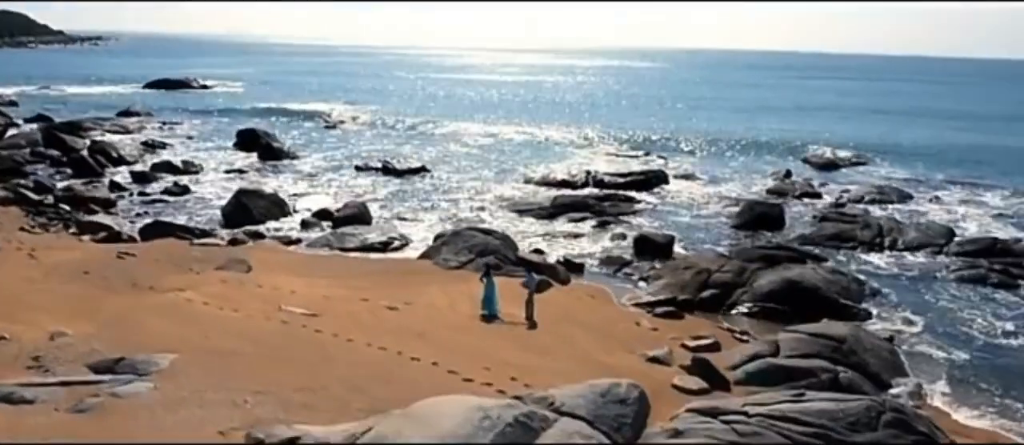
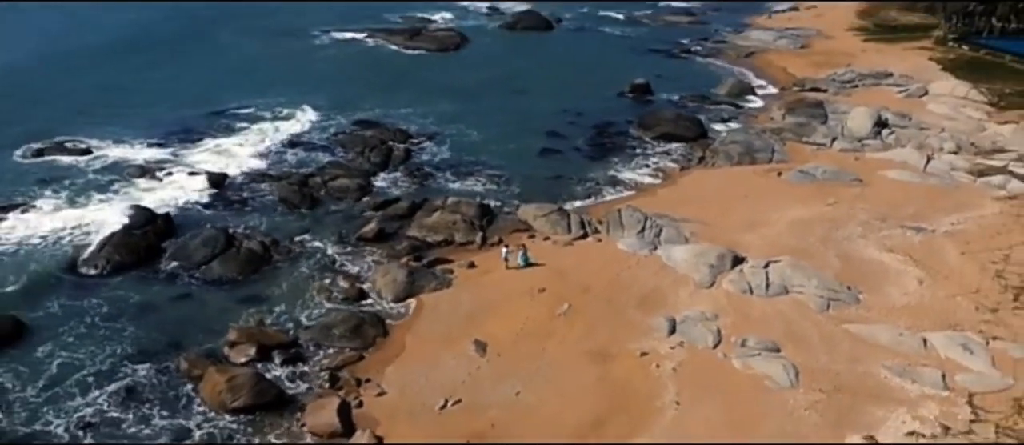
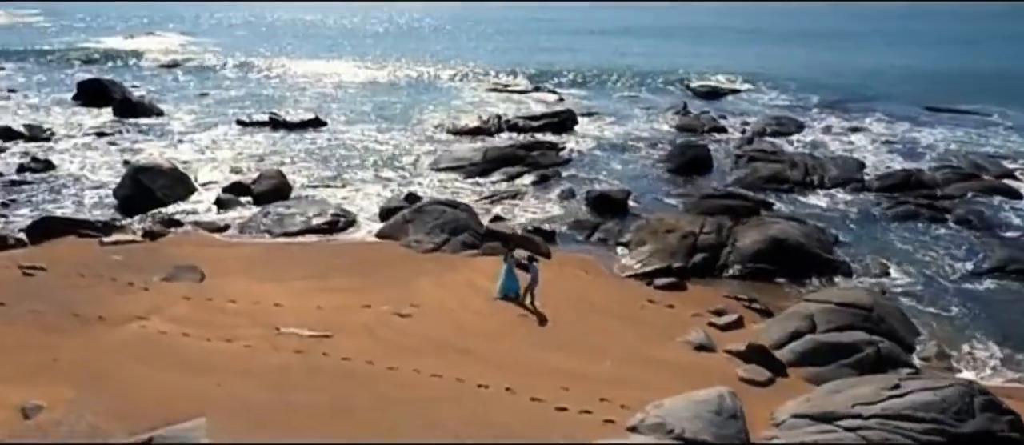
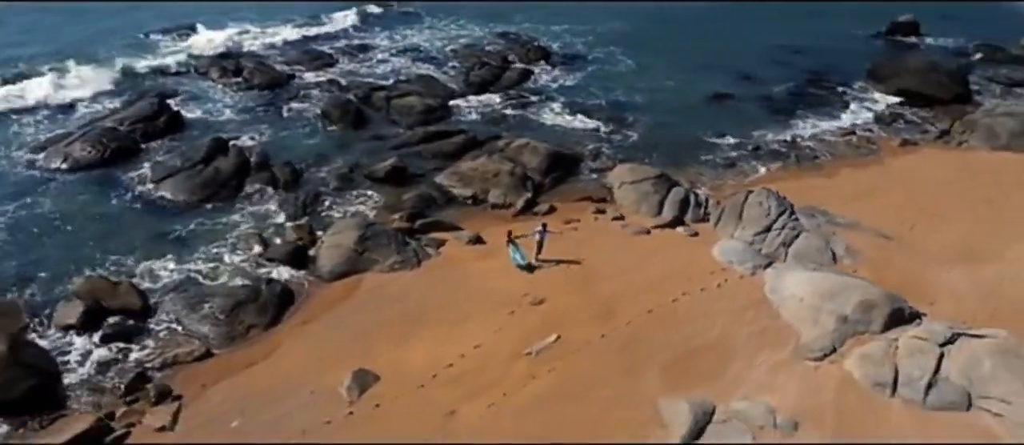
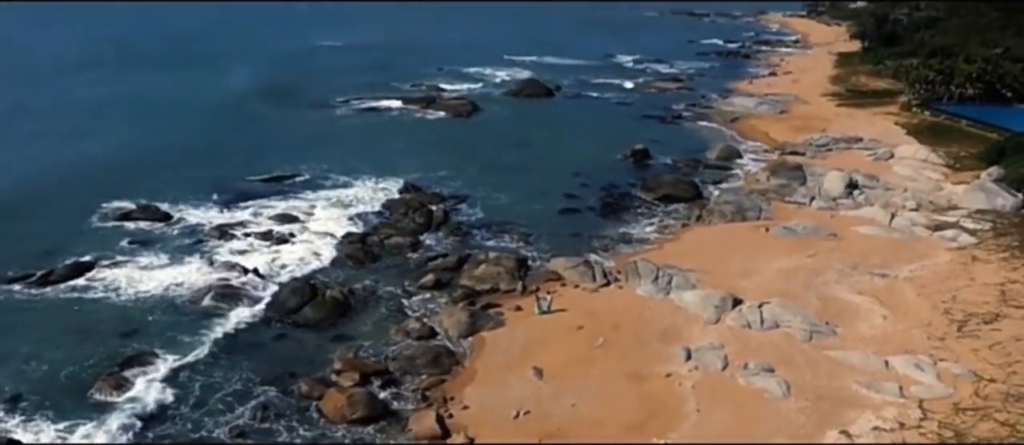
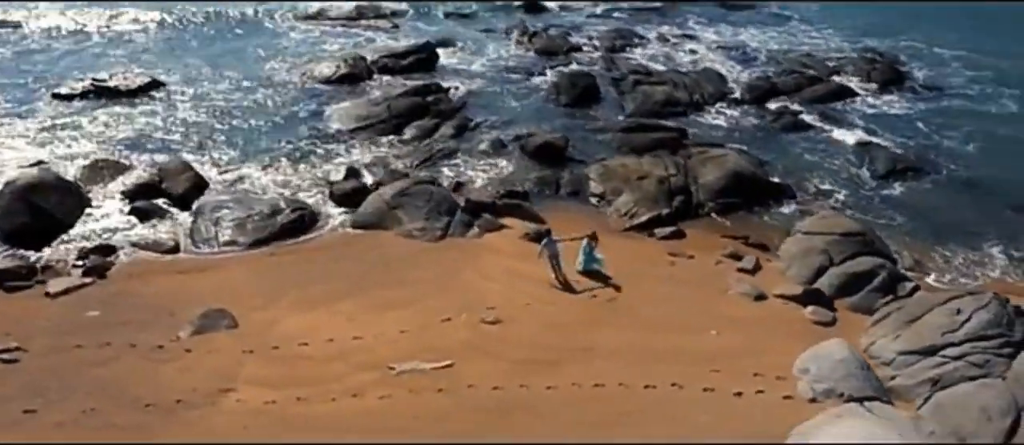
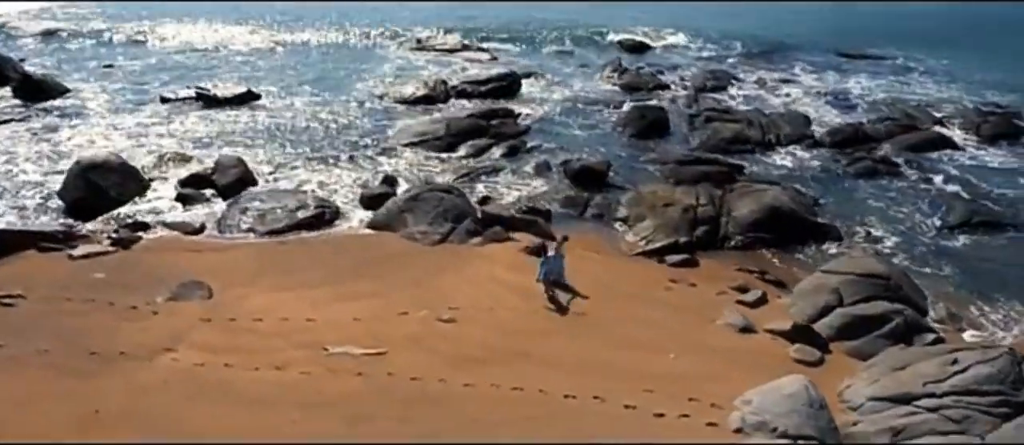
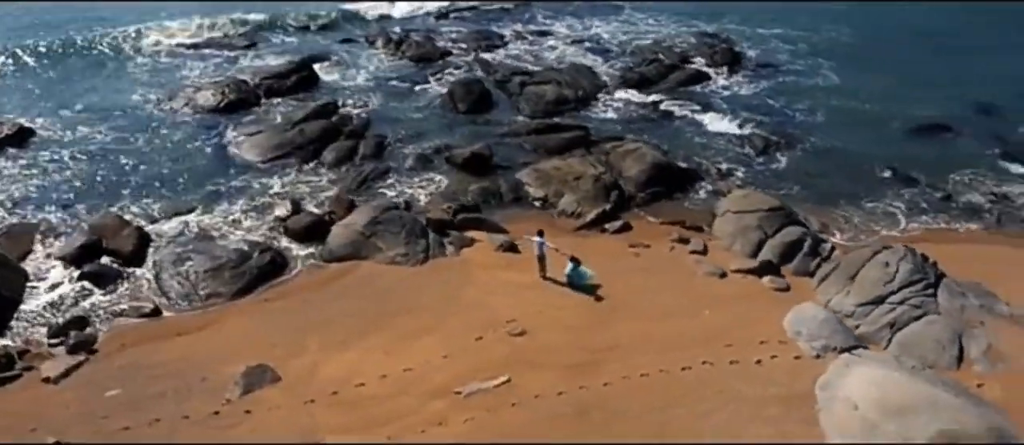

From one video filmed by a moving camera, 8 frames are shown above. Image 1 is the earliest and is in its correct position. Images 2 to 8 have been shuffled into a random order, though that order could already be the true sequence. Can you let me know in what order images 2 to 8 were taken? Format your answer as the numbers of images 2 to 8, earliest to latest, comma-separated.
3, 7, 6, 8, 4, 2, 5
